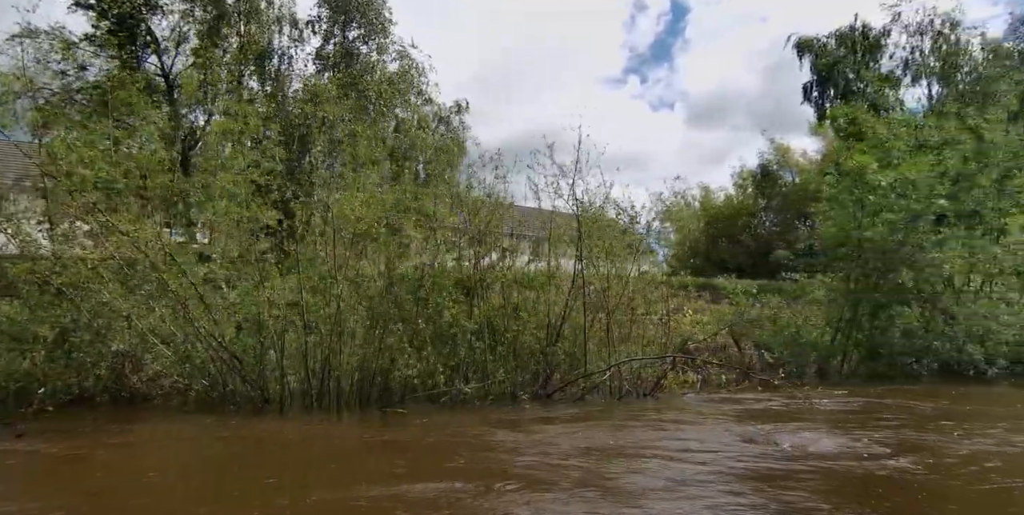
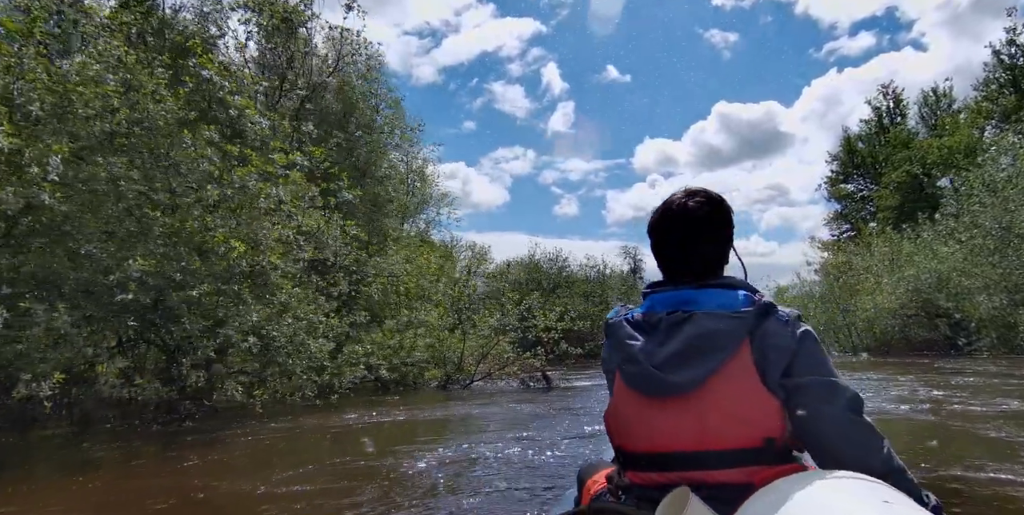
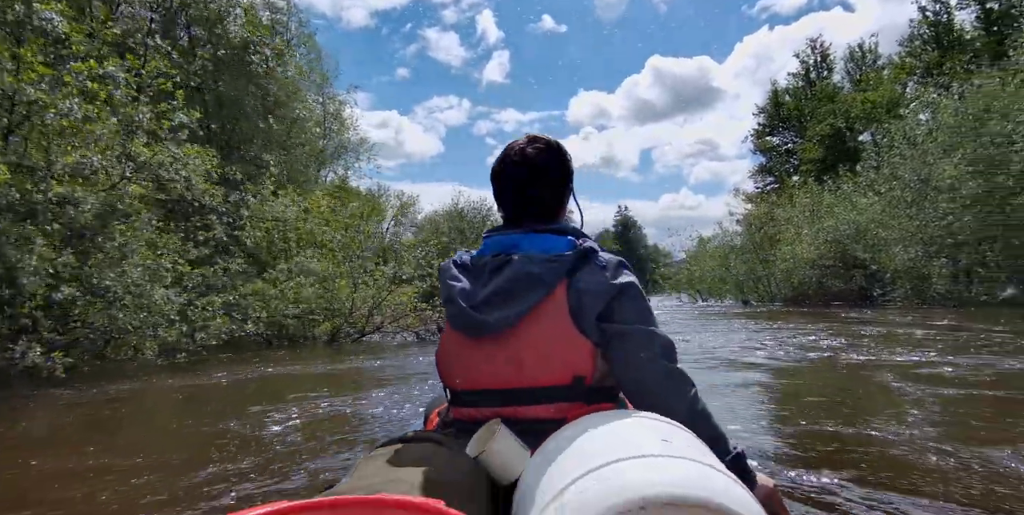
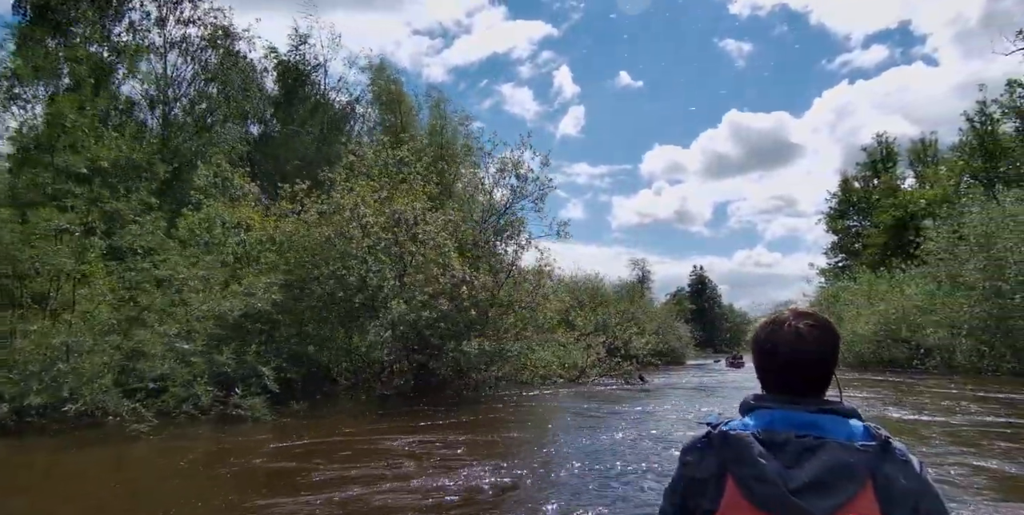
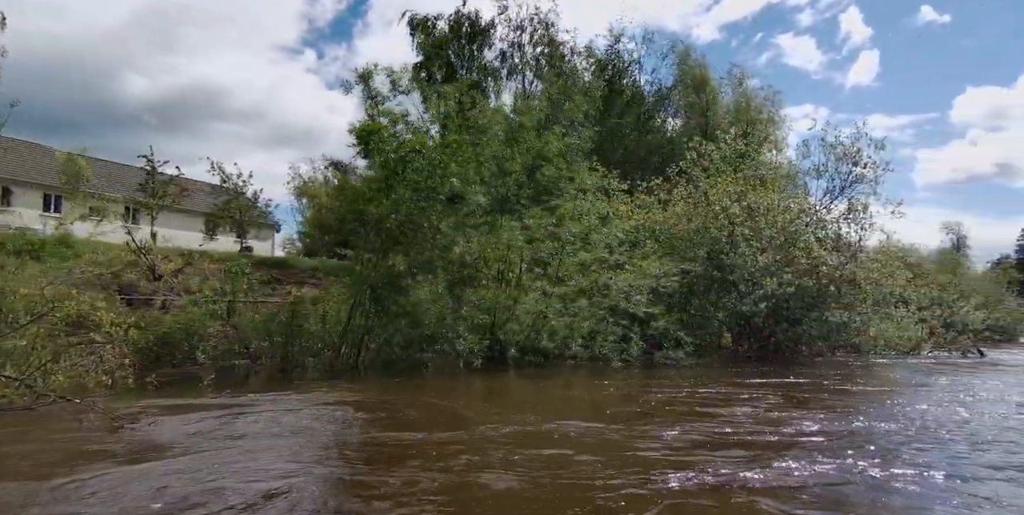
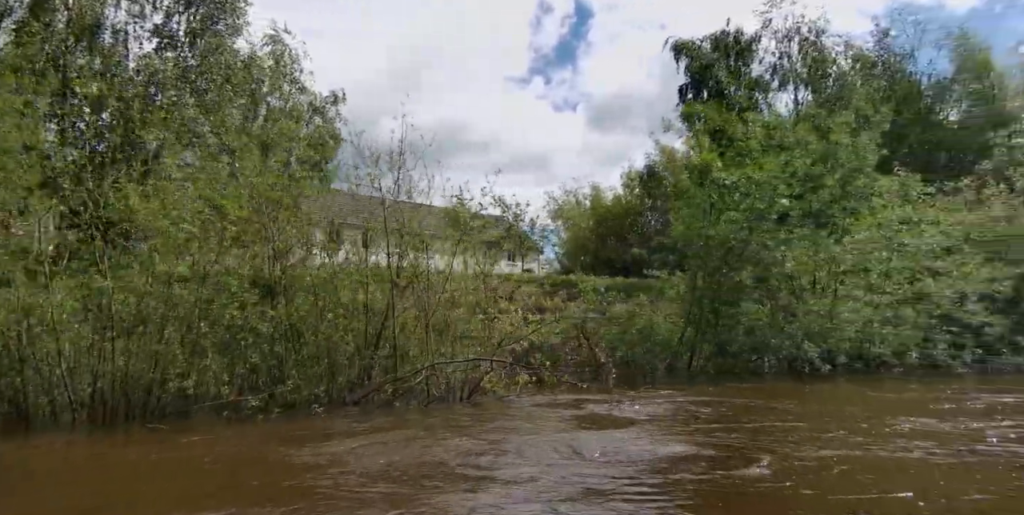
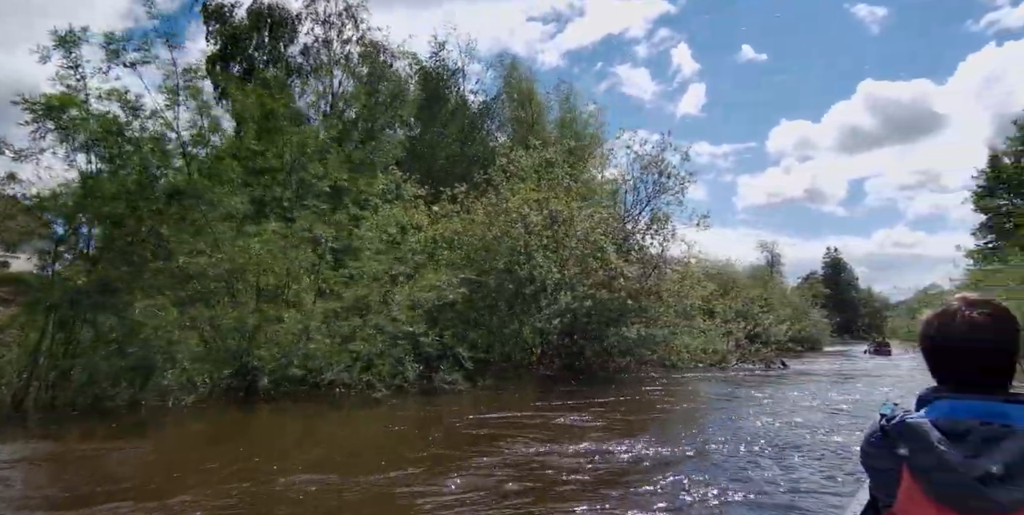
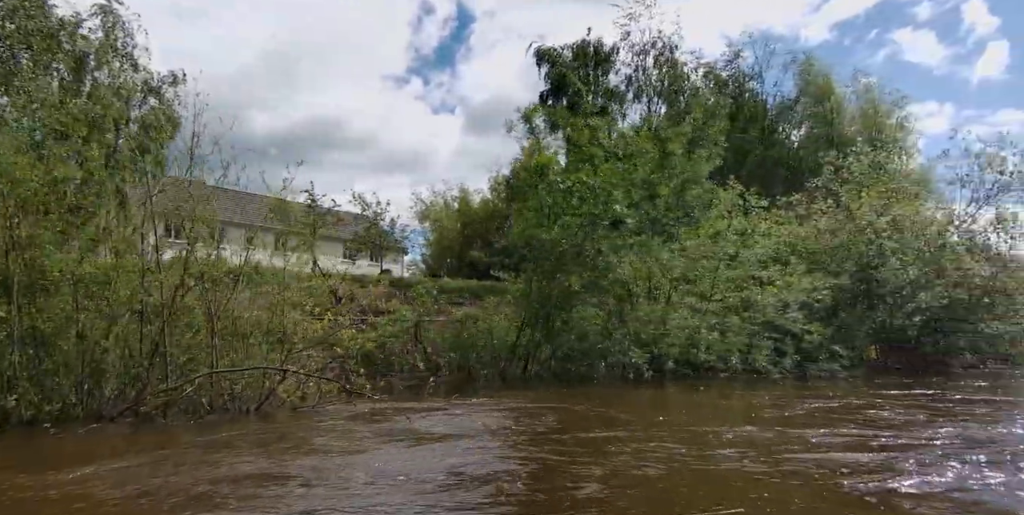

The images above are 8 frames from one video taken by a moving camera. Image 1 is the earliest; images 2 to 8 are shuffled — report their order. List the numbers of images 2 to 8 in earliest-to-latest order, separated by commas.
6, 8, 5, 7, 4, 2, 3
